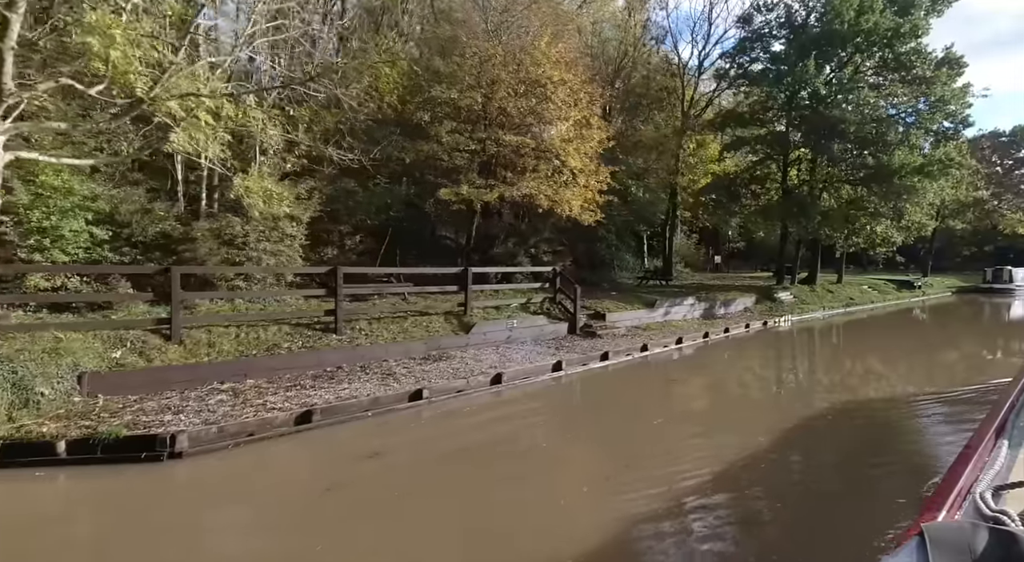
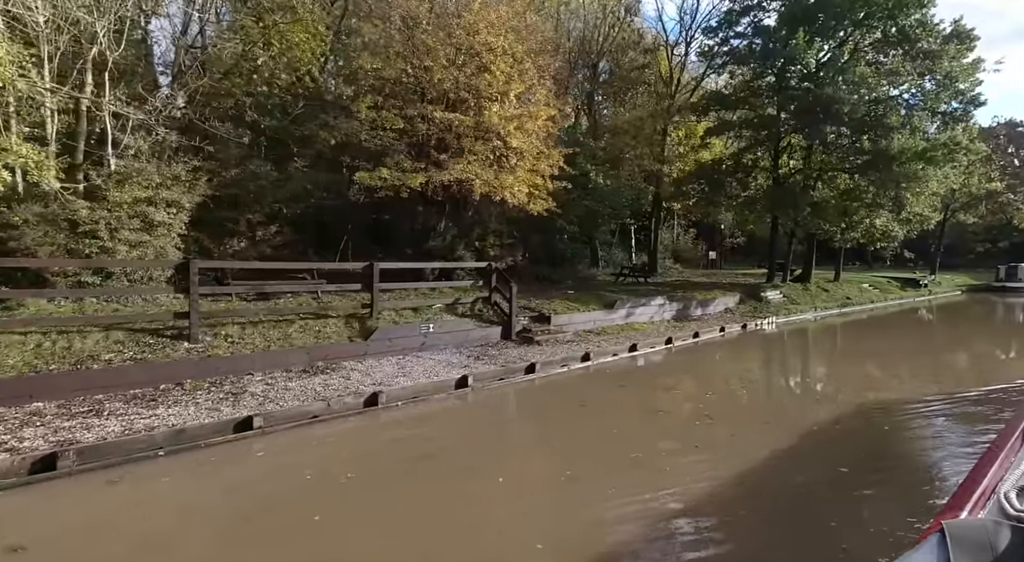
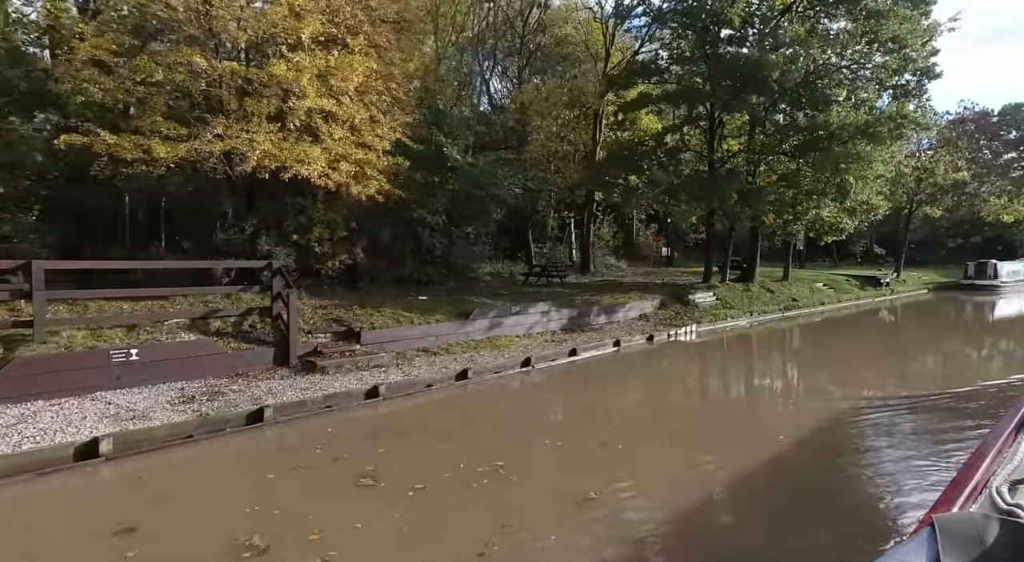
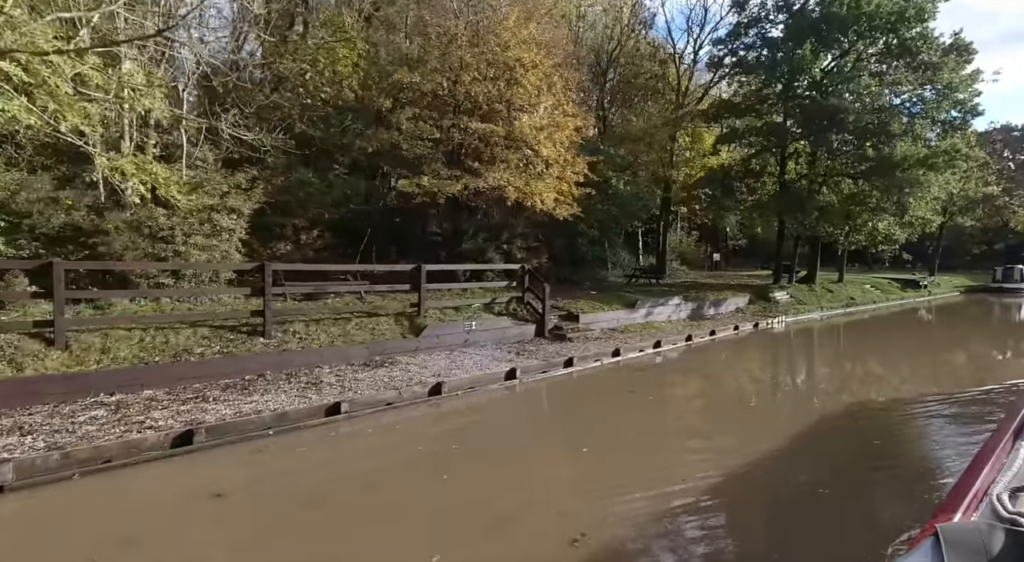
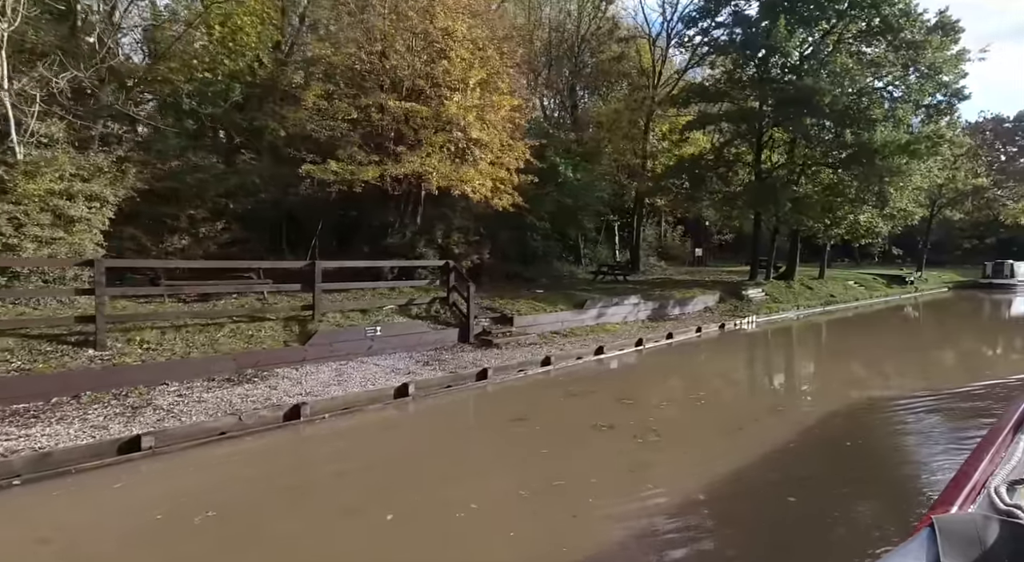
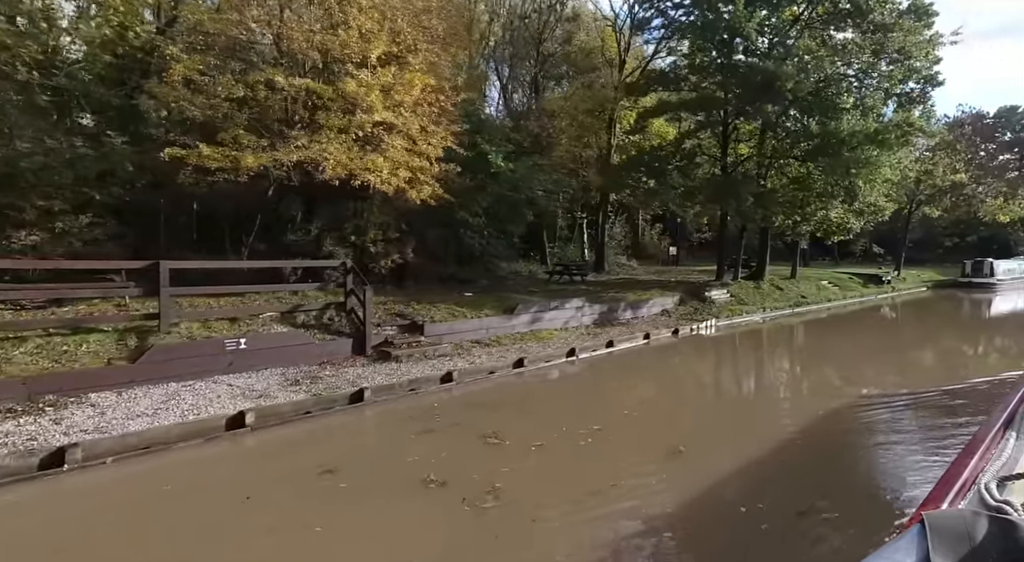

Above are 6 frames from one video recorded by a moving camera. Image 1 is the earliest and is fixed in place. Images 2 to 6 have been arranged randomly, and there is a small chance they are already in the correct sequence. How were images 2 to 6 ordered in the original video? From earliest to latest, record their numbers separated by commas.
4, 2, 5, 6, 3
